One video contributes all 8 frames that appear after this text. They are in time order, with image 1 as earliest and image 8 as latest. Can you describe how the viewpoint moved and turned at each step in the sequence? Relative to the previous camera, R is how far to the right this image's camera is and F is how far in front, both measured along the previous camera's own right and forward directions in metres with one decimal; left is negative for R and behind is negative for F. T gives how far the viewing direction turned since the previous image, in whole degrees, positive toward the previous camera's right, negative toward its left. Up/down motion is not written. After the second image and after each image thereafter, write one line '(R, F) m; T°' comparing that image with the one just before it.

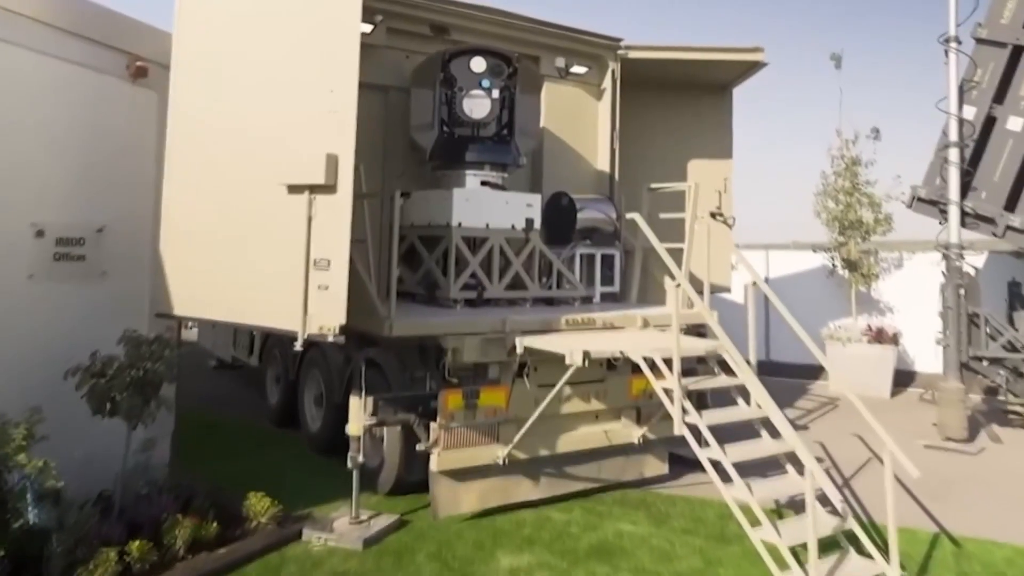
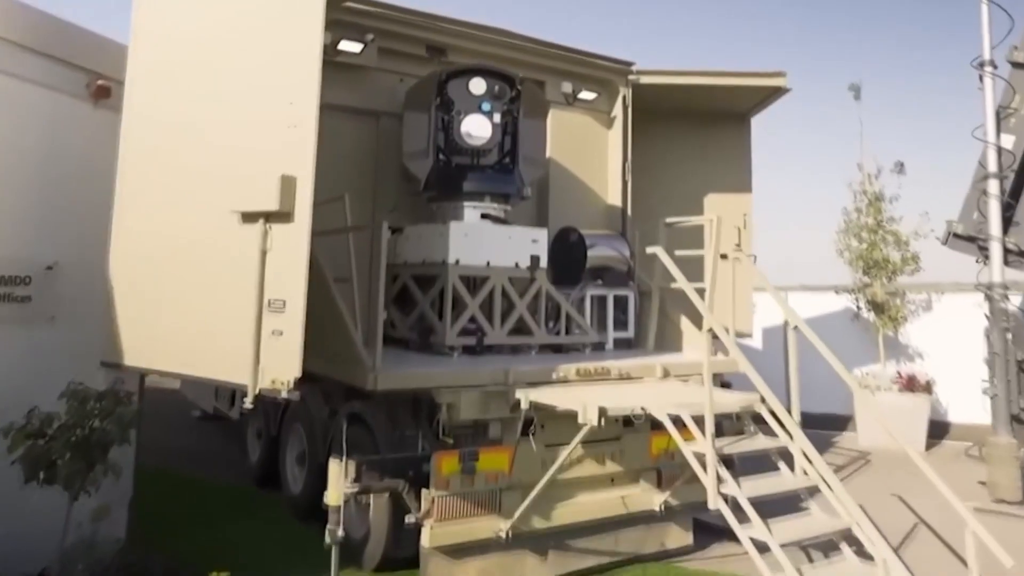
(0.0, +0.7) m; 0°
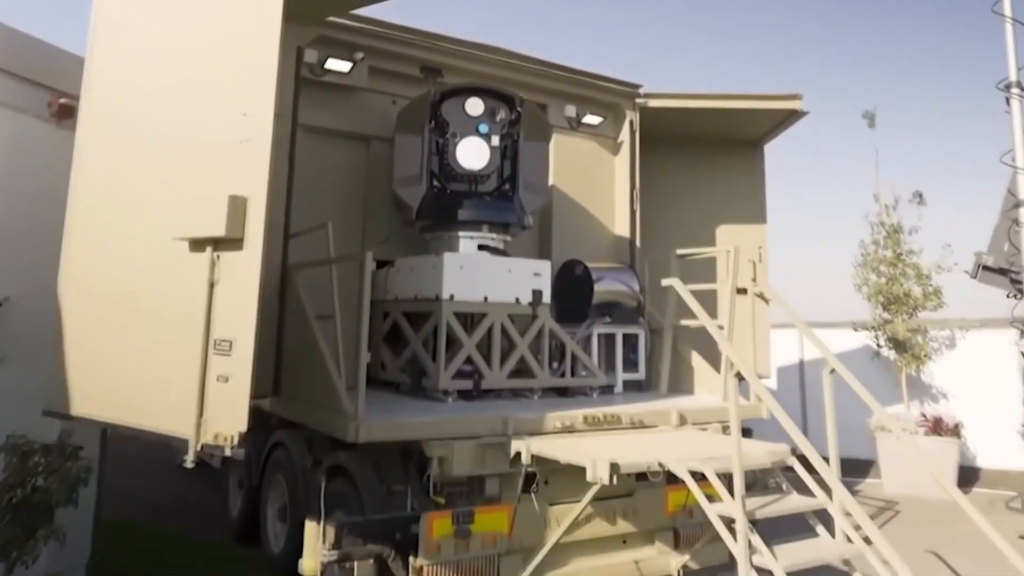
(0.0, +0.5) m; 0°
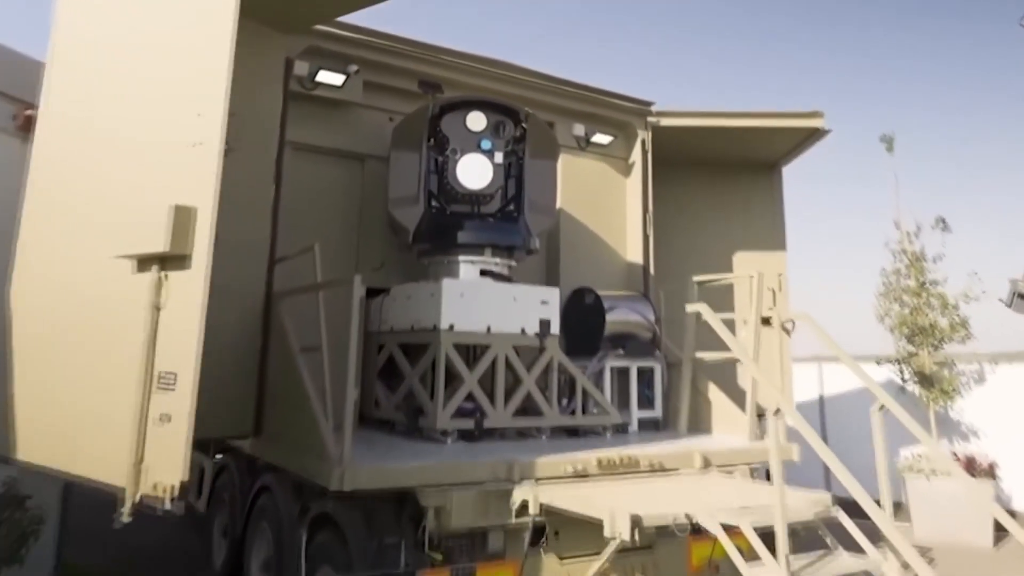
(0.0, +0.4) m; 0°
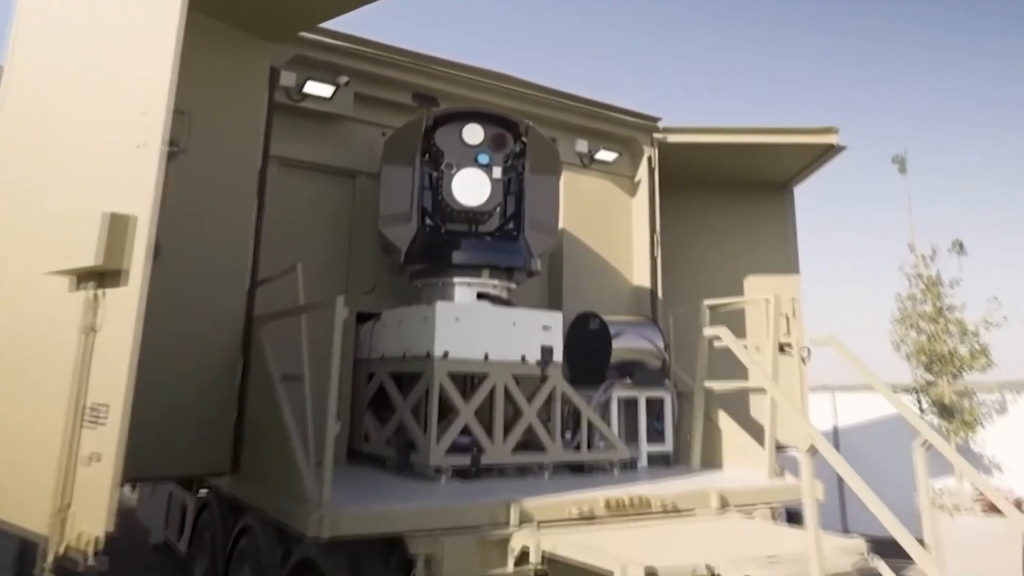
(0.0, +0.3) m; 0°
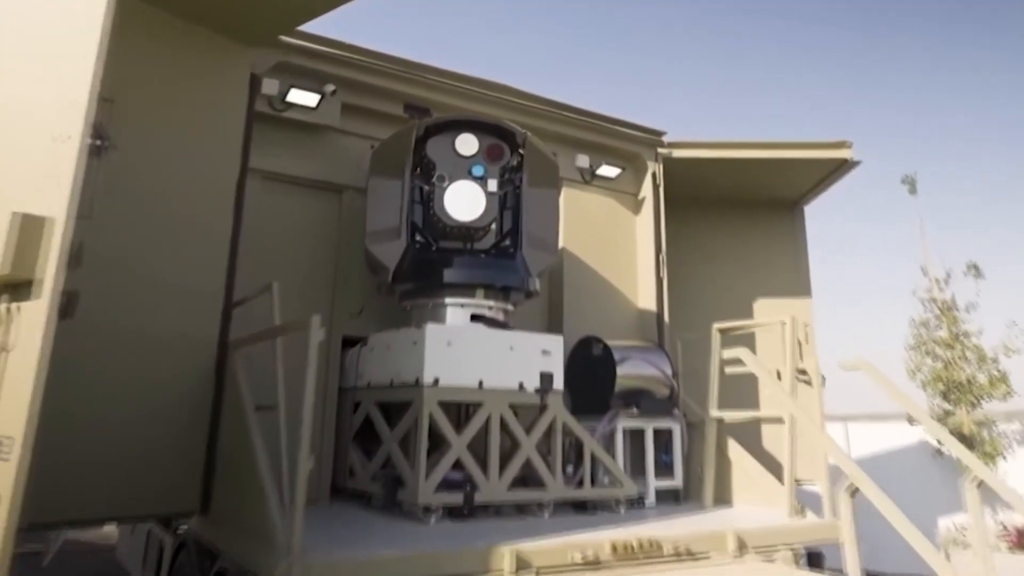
(0.0, +0.3) m; 0°
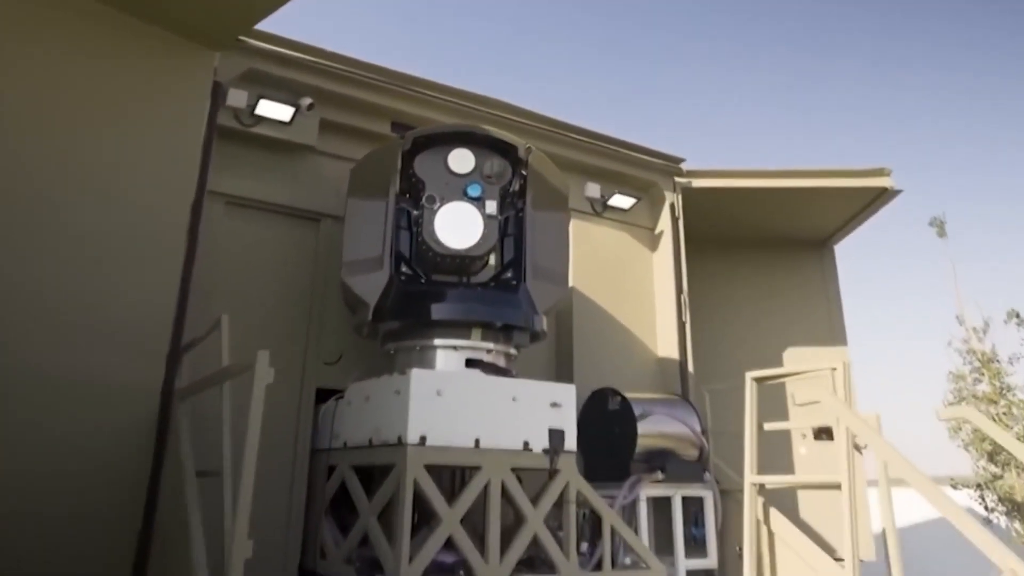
(0.0, +0.6) m; 0°
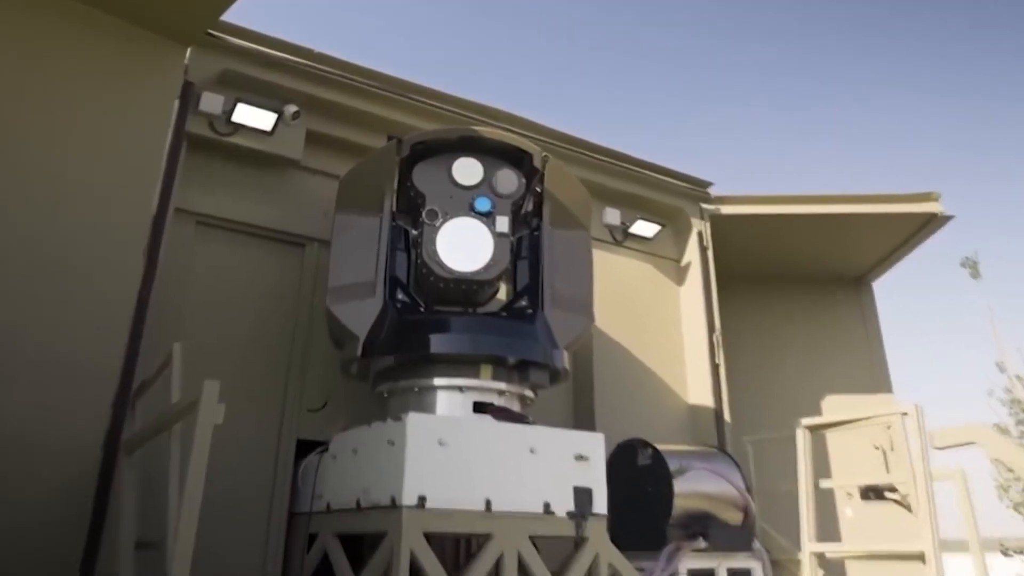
(-0.1, +0.5) m; 0°
